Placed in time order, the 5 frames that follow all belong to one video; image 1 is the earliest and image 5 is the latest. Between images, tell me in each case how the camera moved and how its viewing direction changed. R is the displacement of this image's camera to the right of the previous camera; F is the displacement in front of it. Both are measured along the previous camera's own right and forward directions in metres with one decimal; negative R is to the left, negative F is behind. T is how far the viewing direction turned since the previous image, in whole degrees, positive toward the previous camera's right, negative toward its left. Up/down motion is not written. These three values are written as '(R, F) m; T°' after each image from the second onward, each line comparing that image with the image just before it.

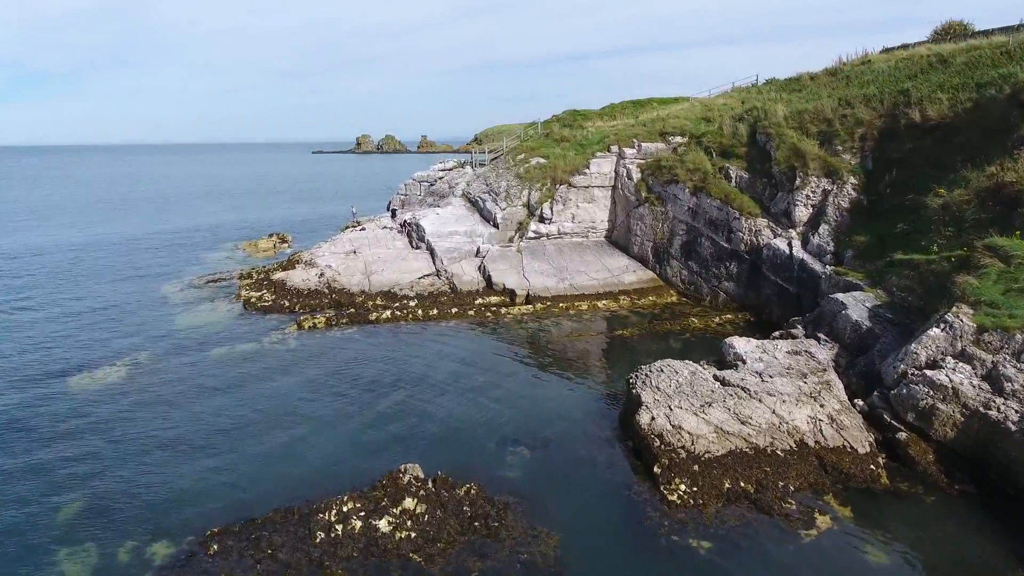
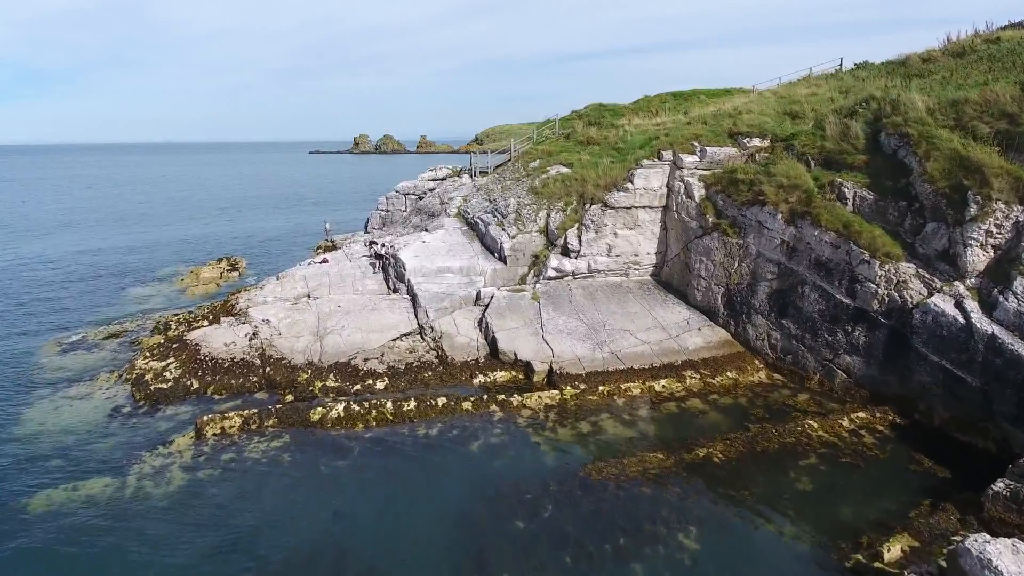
(-0.3, +8.1) m; 0°
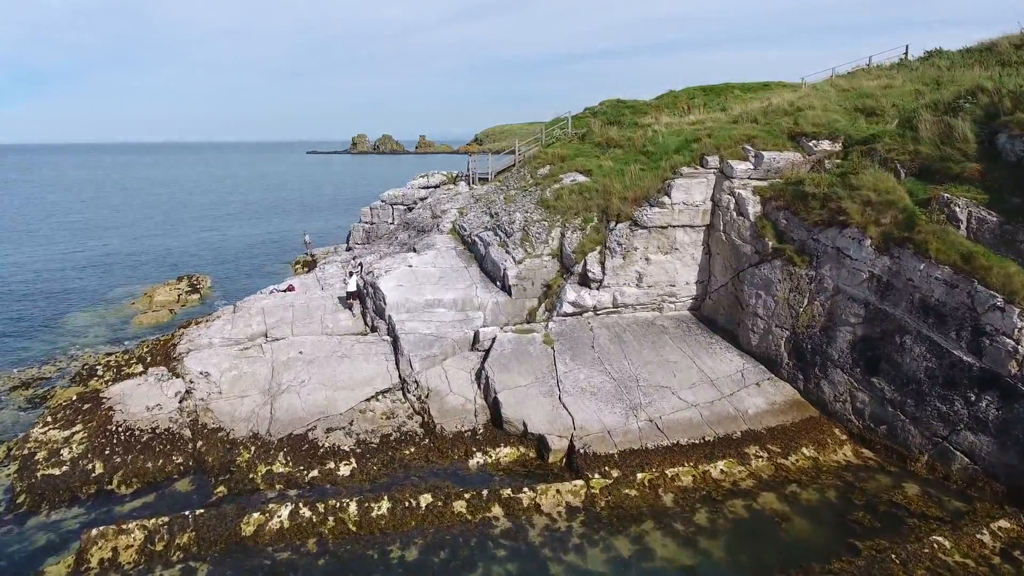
(-0.1, +4.2) m; 0°
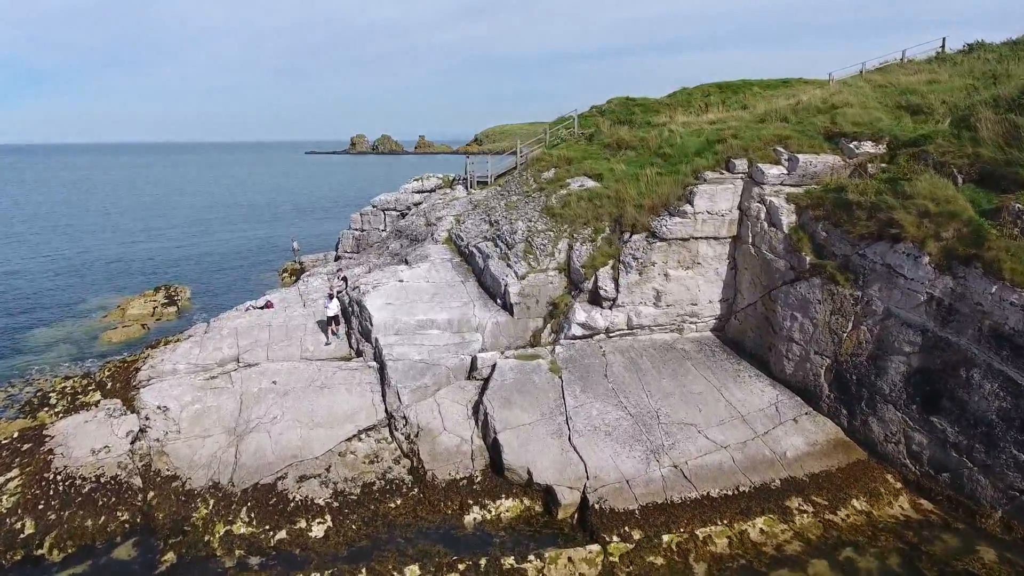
(0.0, +1.9) m; 0°
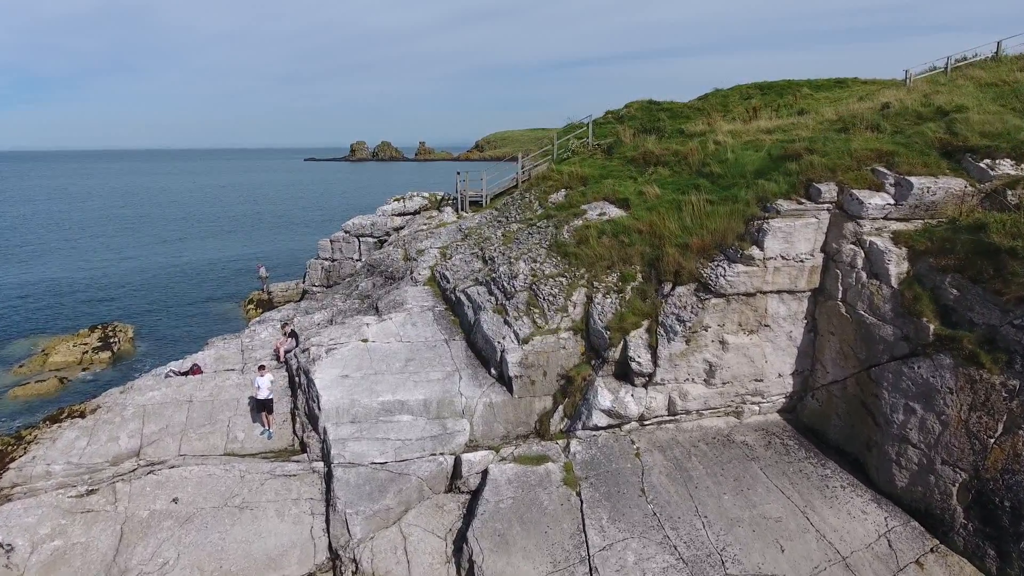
(+0.1, +4.1) m; 0°
